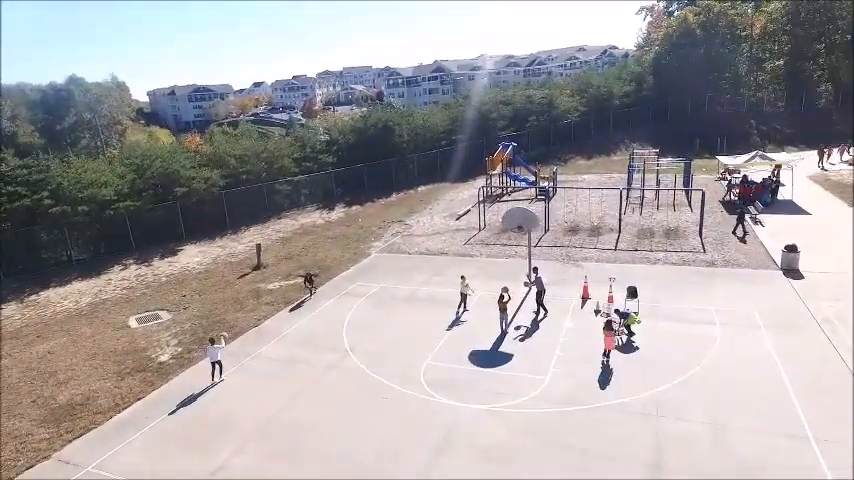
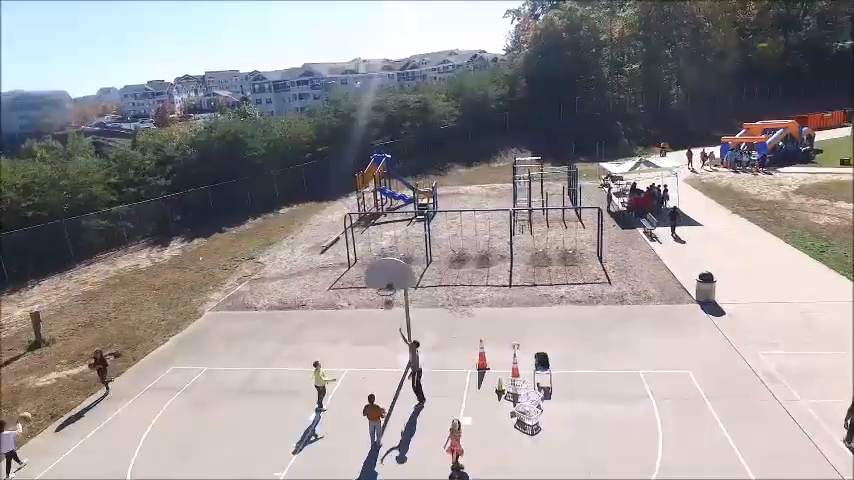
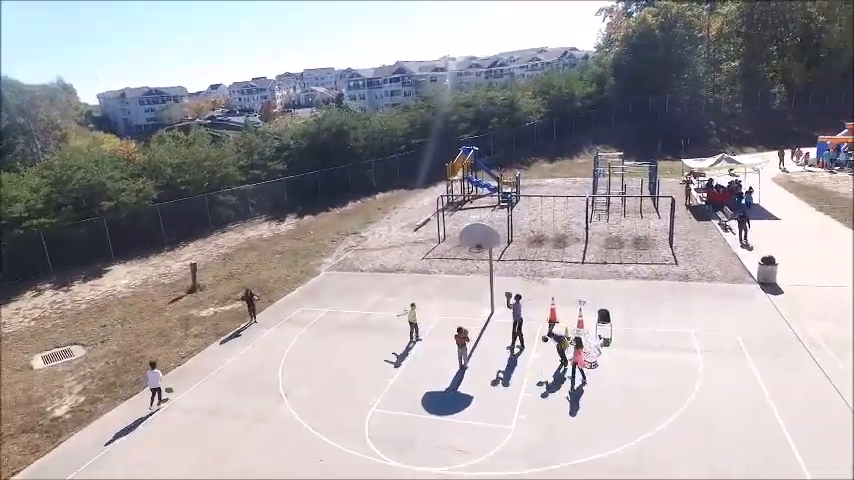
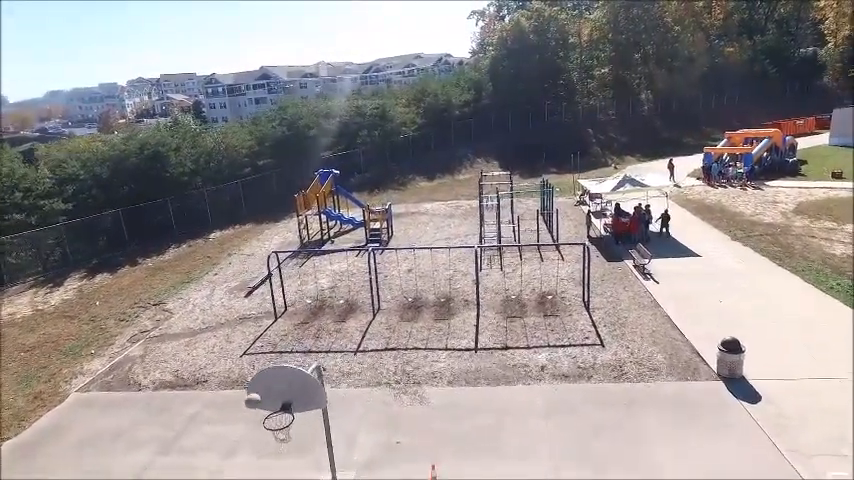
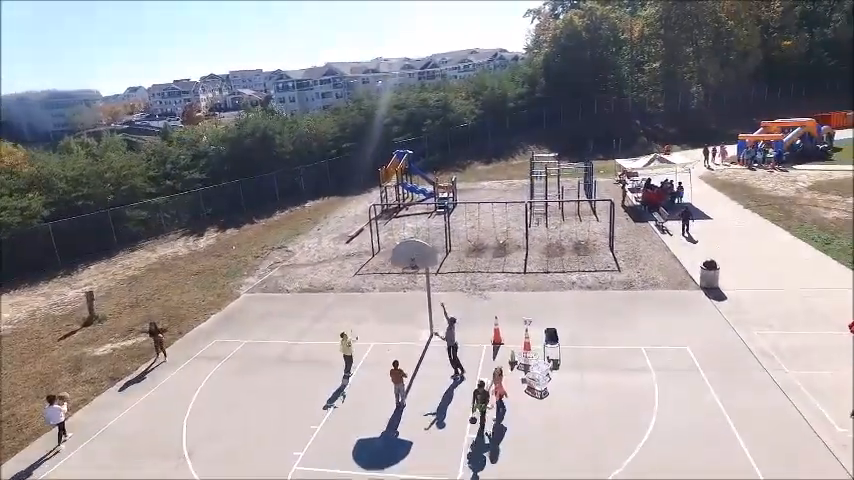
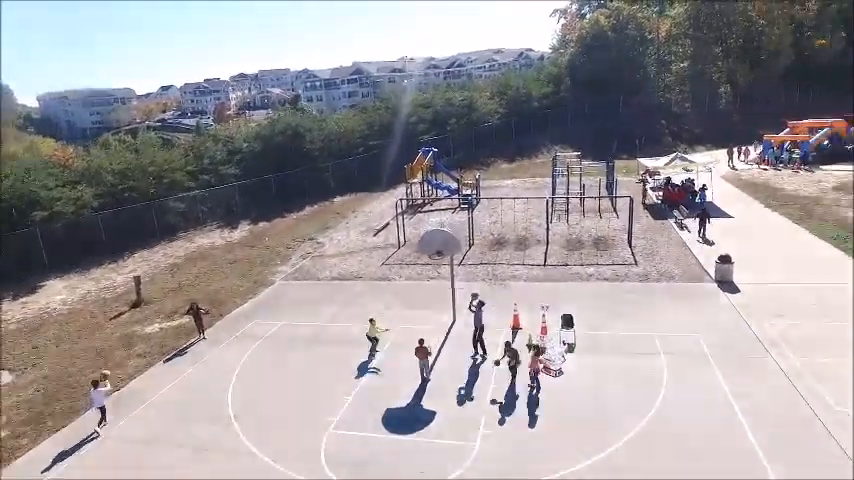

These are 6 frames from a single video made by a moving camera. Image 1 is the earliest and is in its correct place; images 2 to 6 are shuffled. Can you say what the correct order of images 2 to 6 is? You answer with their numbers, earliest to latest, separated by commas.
3, 6, 5, 2, 4
